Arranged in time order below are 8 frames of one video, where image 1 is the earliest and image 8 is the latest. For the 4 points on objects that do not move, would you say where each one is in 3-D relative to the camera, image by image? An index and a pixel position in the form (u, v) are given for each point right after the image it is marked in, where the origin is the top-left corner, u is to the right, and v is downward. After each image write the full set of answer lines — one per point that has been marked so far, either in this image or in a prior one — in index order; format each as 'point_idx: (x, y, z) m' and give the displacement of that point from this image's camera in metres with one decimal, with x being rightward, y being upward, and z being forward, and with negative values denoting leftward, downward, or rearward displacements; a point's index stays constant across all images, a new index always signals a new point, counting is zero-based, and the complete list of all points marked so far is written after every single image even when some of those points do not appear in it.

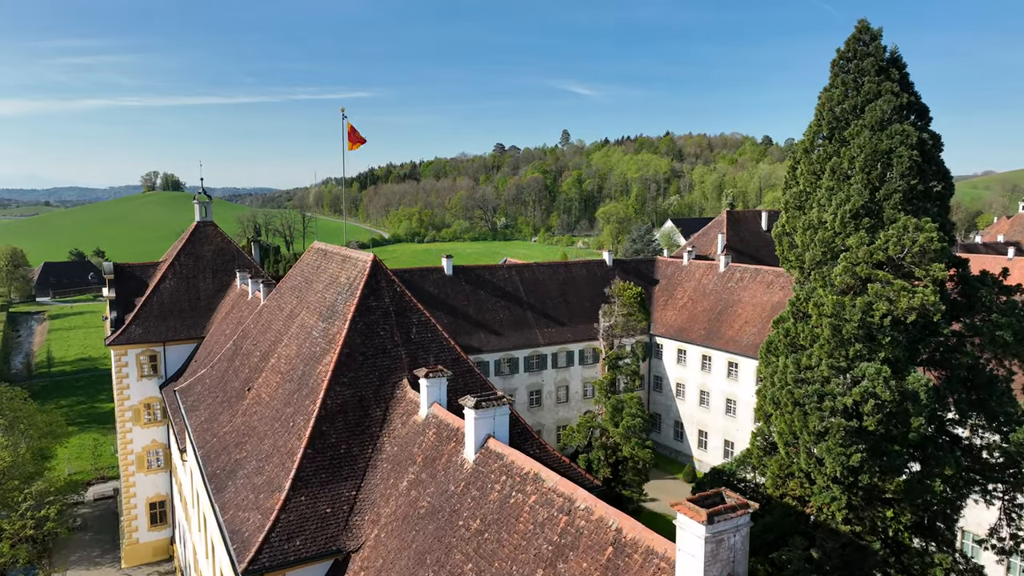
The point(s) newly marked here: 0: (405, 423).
0: (-2.0, -2.5, +12.2) m
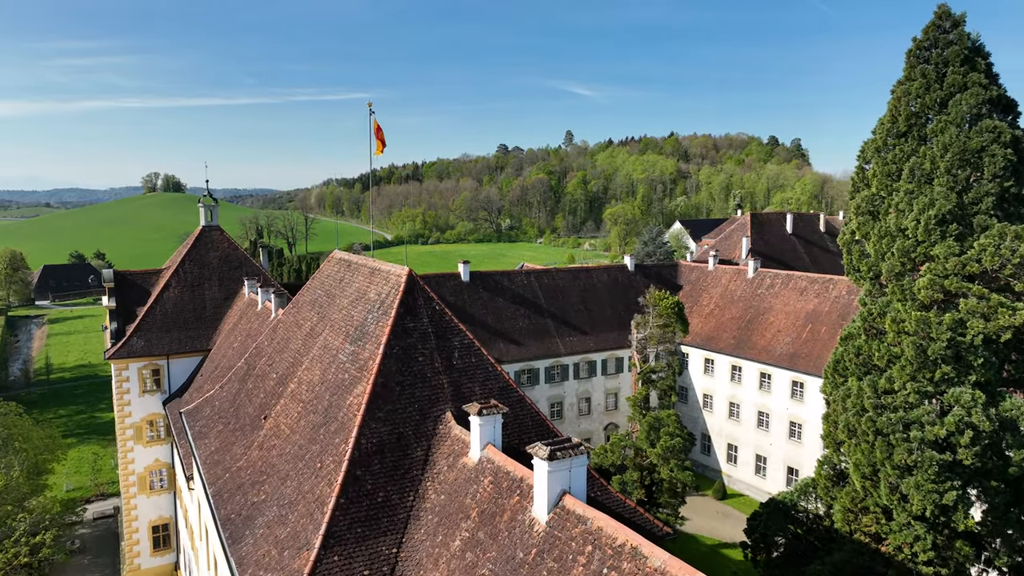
0: (-1.0, -2.9, +10.5) m
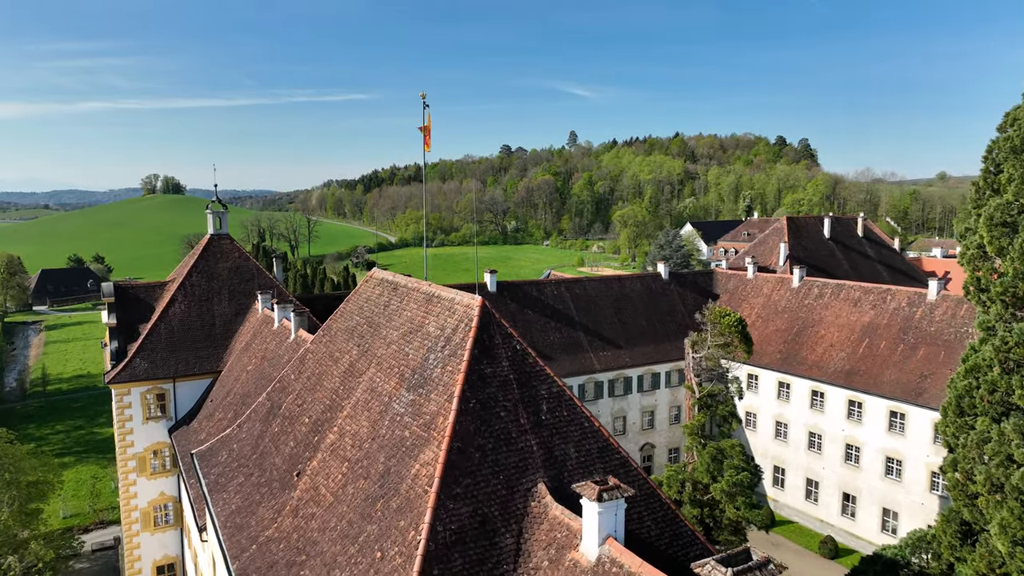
0: (+0.6, -3.4, +8.1) m
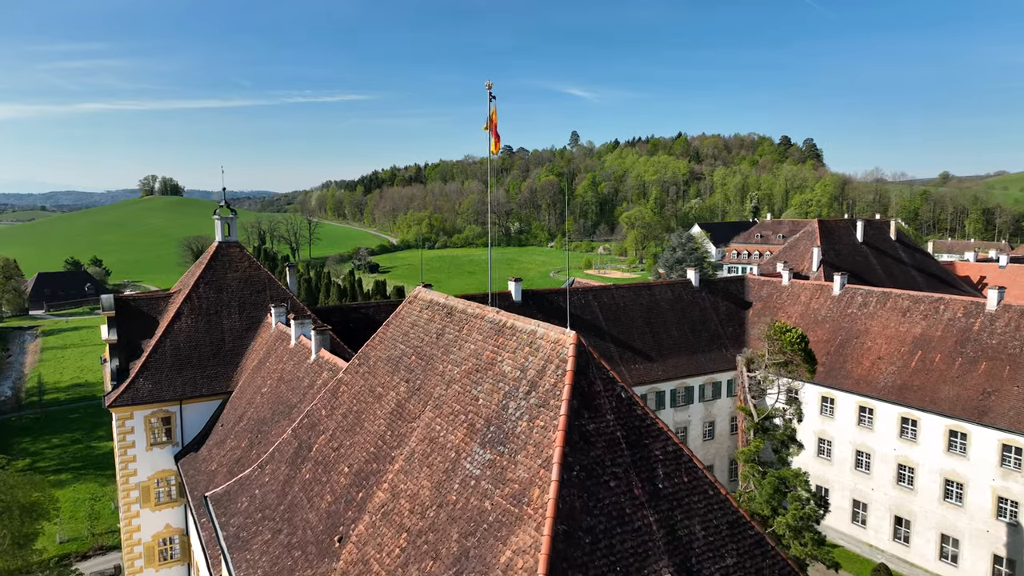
0: (+1.8, -3.8, +6.2) m
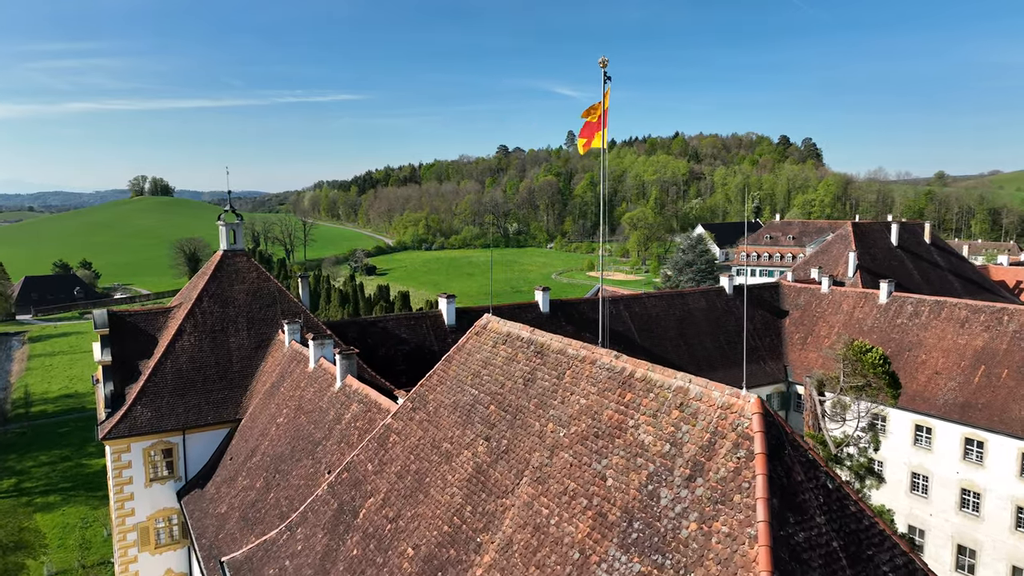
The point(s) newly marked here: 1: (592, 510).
0: (+3.3, -4.3, +3.9) m
1: (+0.8, -2.3, +6.7) m
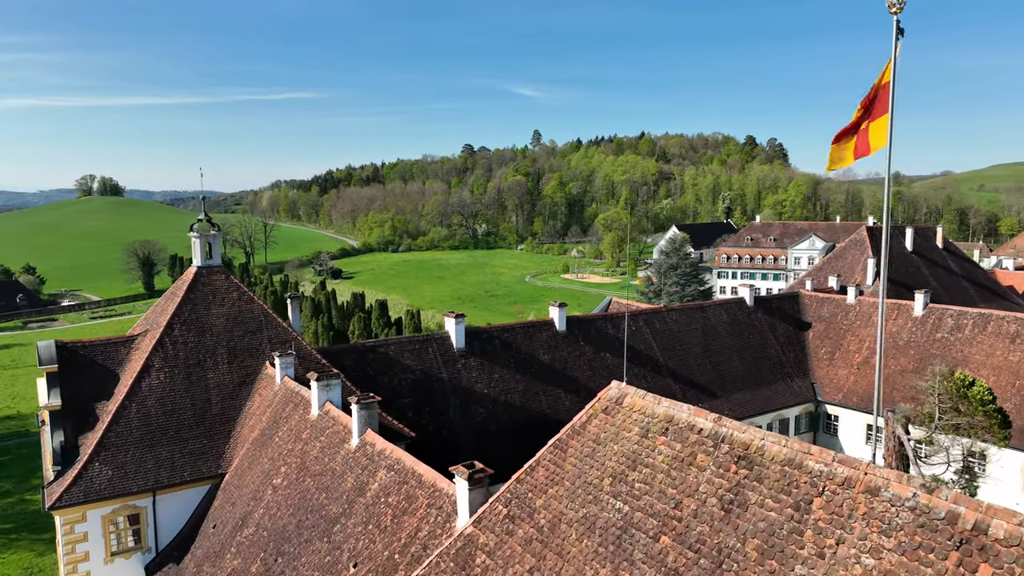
0: (+5.3, -4.9, +1.1) m
1: (+2.6, -2.9, +3.8) m
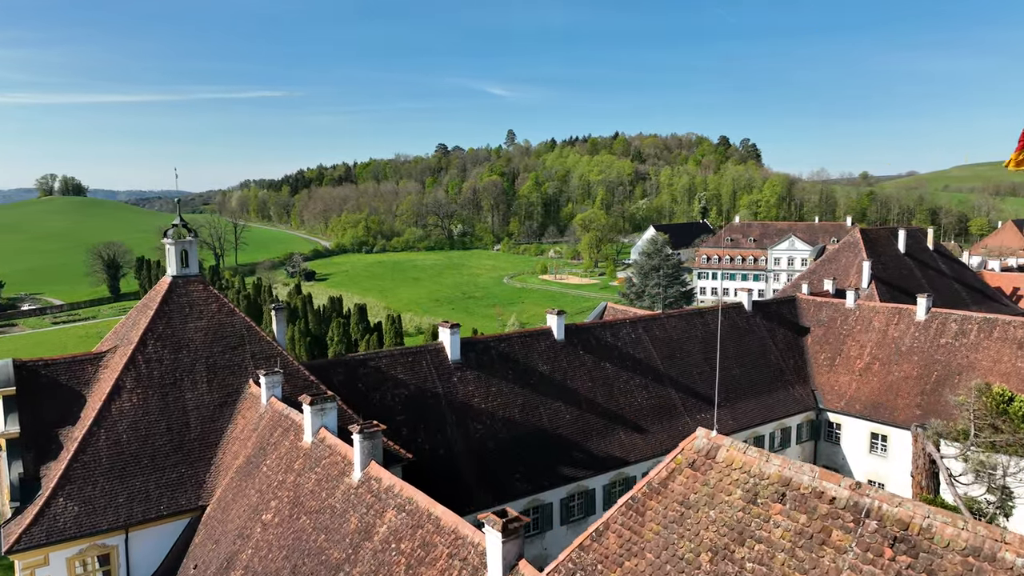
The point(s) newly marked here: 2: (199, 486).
0: (+6.2, -5.1, +0.1) m
1: (+3.4, -3.2, +2.6) m
2: (-7.3, -4.6, +15.2) m
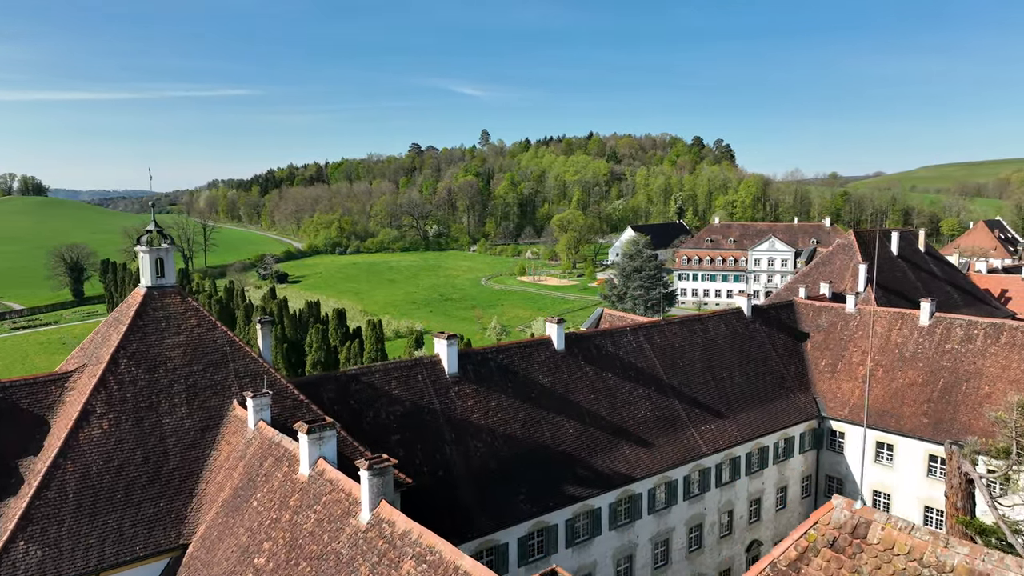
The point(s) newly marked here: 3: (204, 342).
0: (+7.2, -5.4, -0.9) m
1: (+4.2, -3.5, +1.5) m
2: (-6.9, -4.9, +13.6) m
3: (-7.4, -1.4, +15.9) m
